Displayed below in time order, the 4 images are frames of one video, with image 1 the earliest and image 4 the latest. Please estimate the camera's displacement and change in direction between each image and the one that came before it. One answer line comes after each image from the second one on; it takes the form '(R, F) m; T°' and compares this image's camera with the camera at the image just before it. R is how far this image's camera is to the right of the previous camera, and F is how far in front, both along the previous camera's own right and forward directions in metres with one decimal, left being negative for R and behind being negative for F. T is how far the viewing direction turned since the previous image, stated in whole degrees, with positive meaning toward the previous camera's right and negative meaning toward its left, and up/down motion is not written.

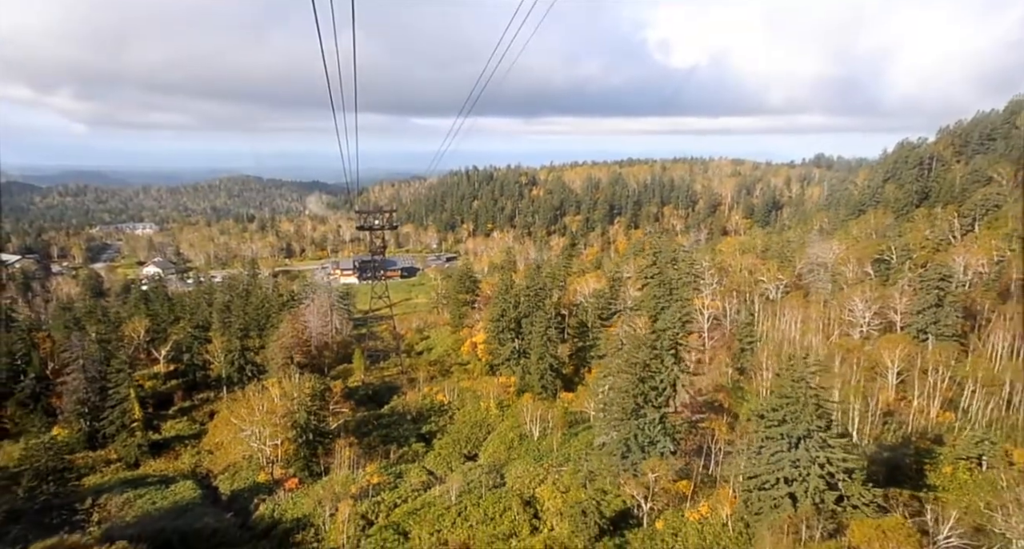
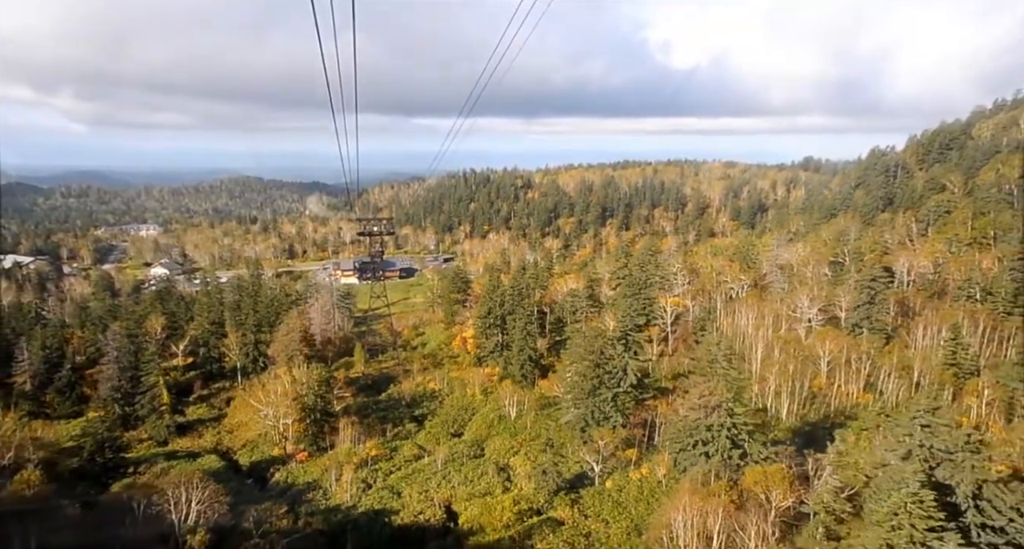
(+0.6, -2.6) m; 0°
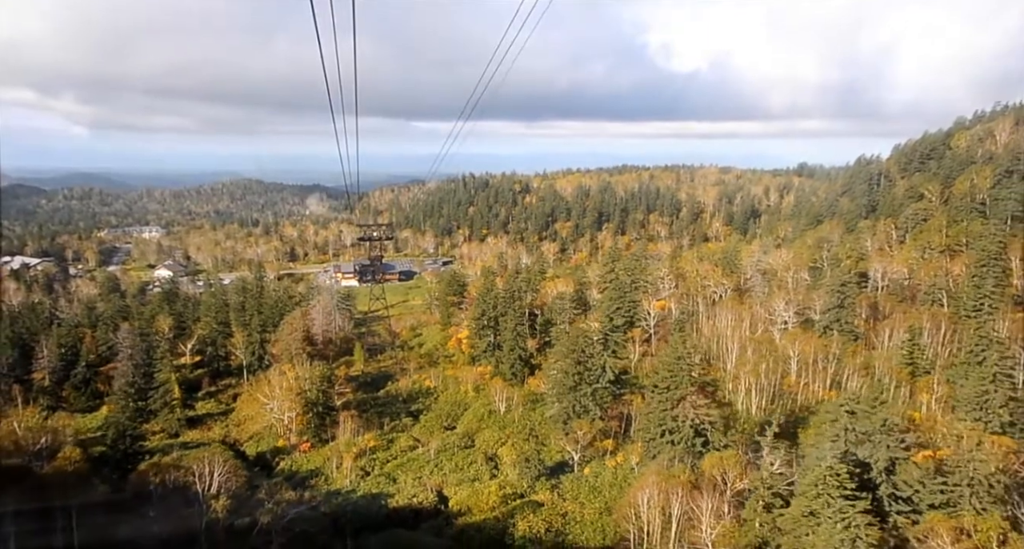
(+0.3, -1.4) m; 0°
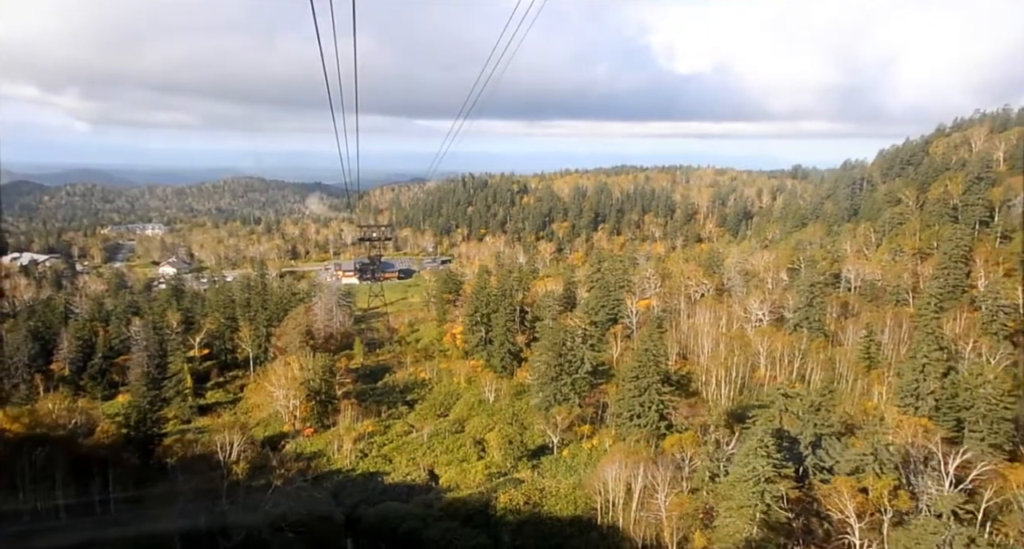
(+0.4, -1.6) m; 0°
